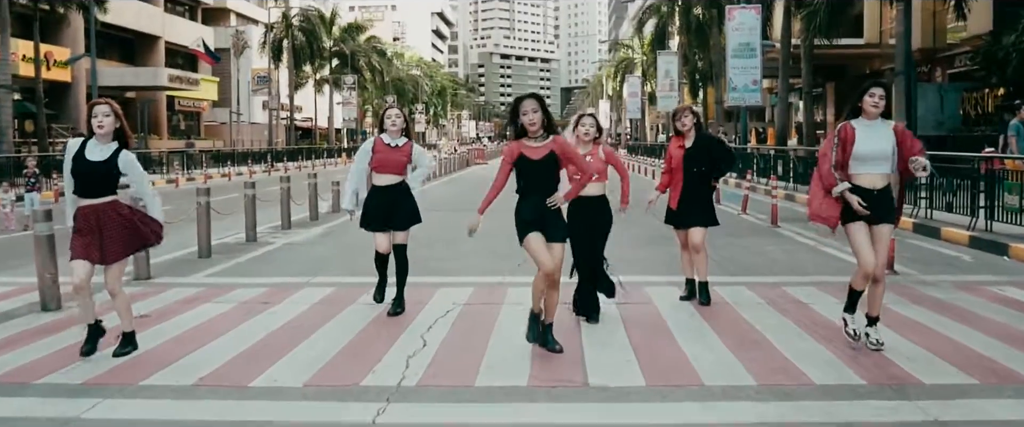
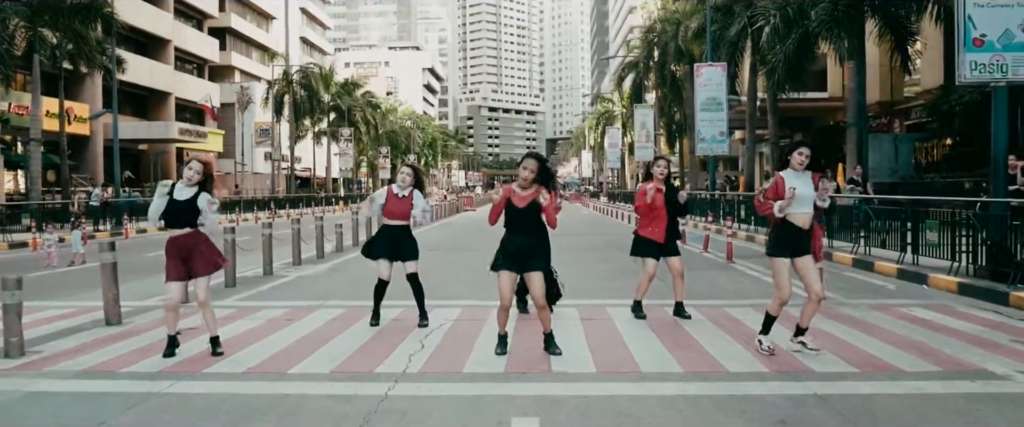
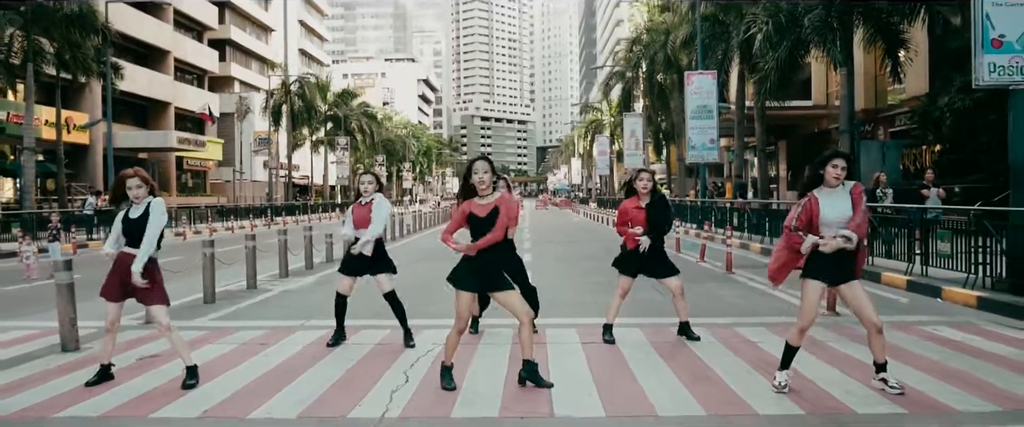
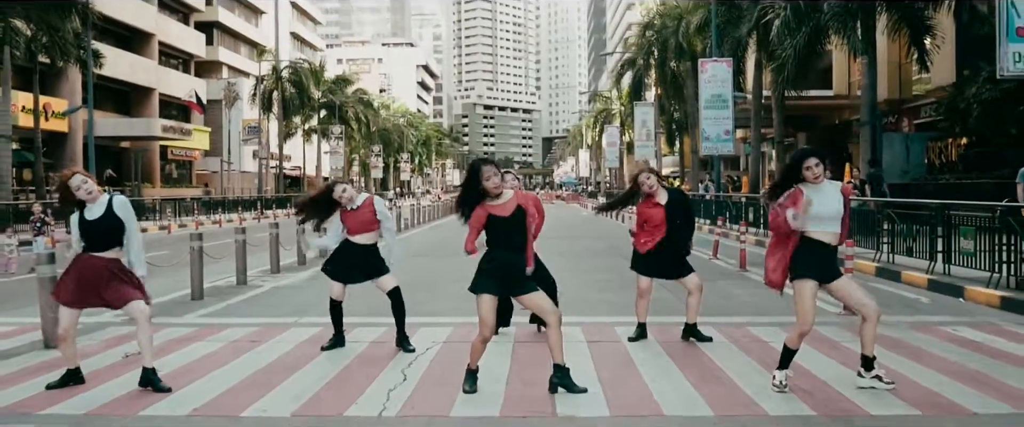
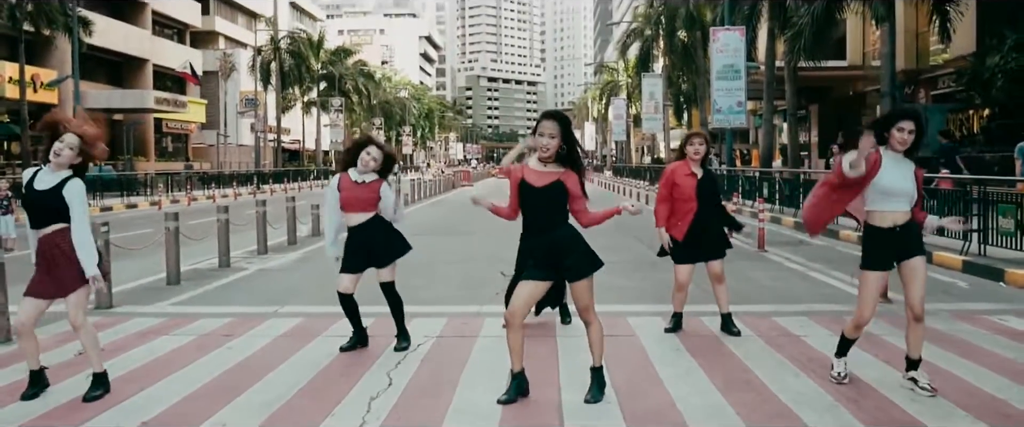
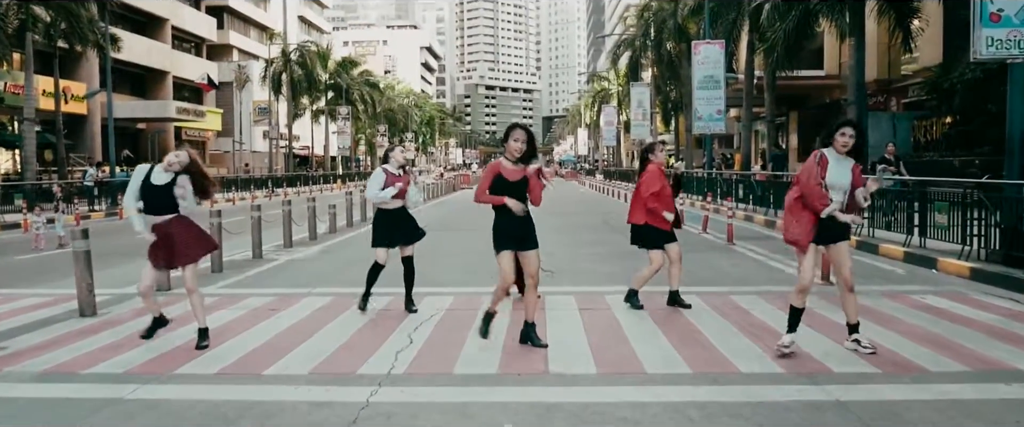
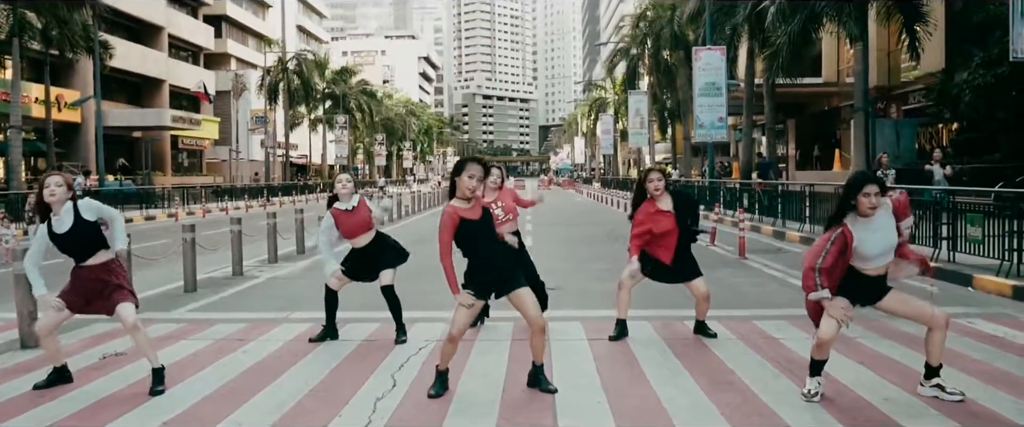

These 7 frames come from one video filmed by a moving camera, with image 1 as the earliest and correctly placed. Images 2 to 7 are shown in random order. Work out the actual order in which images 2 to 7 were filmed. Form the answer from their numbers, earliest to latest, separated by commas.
5, 4, 2, 6, 7, 3
